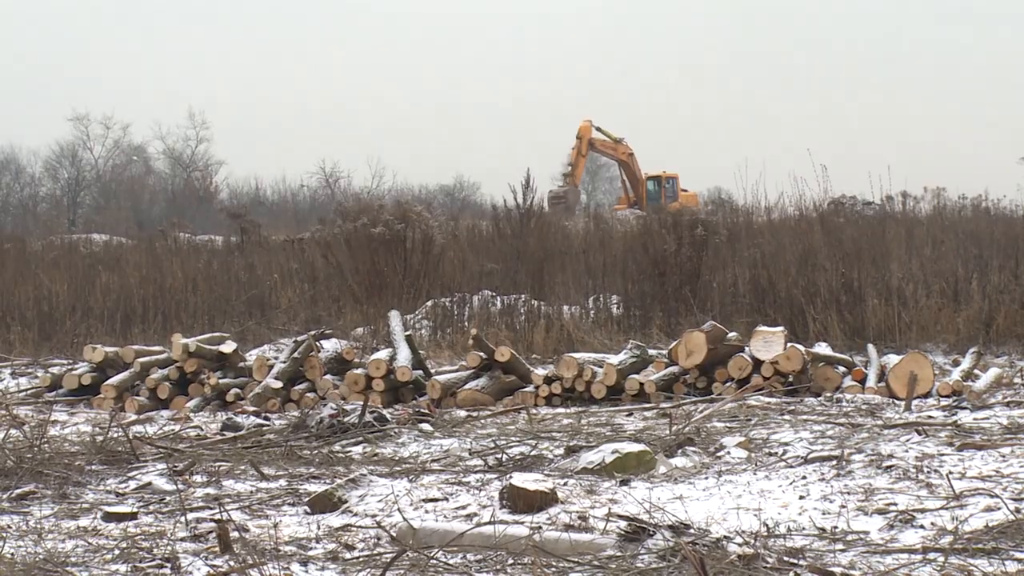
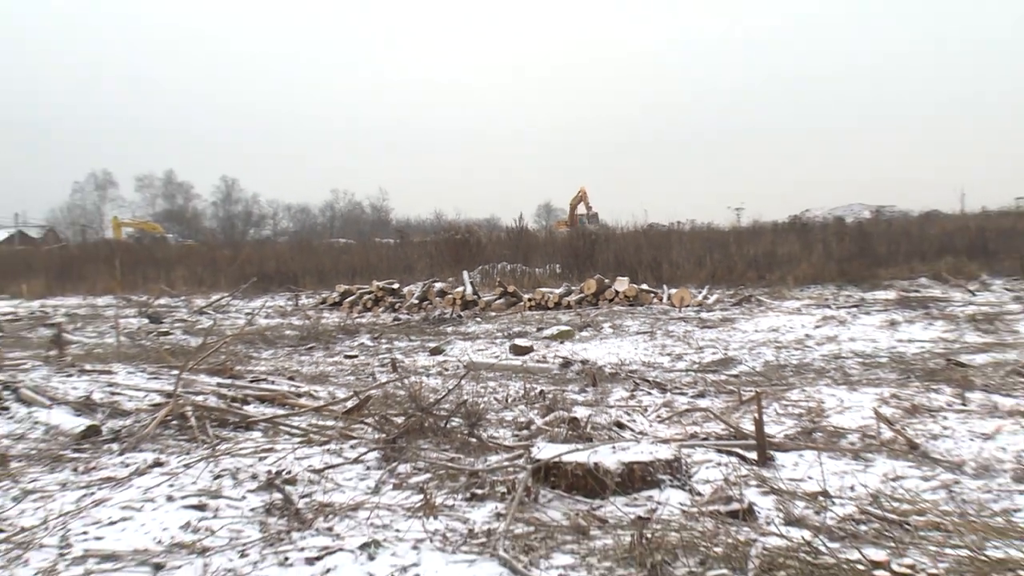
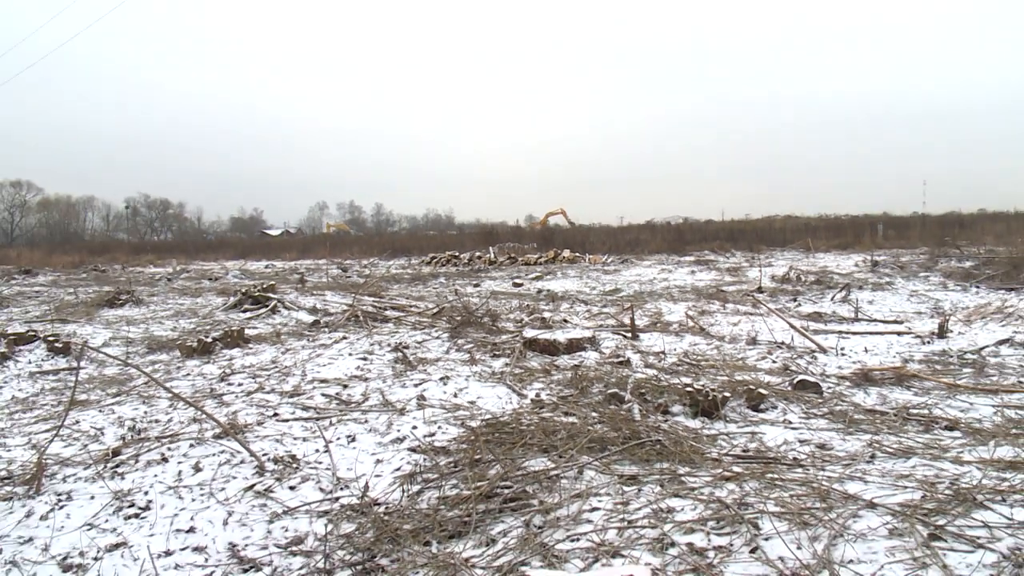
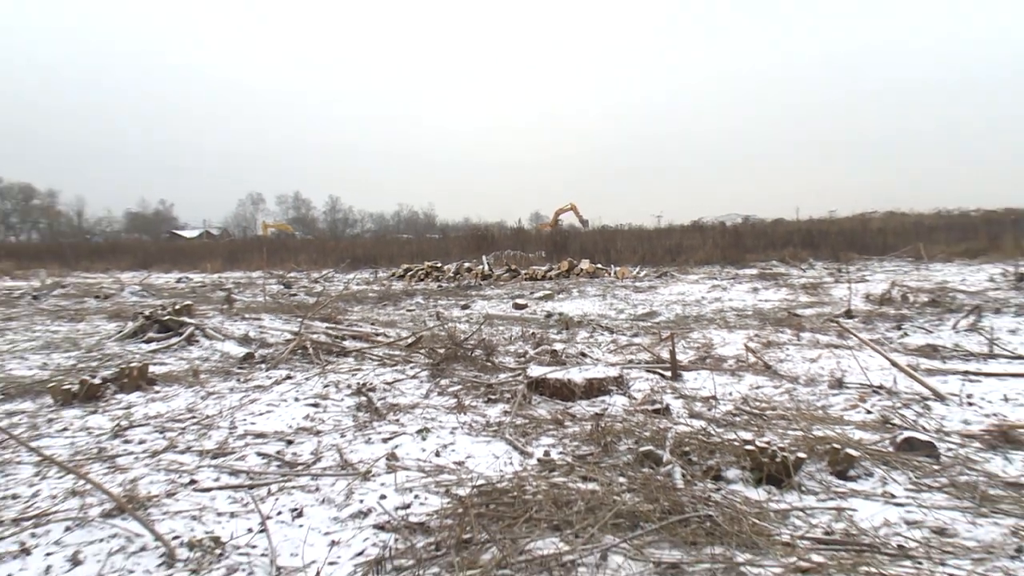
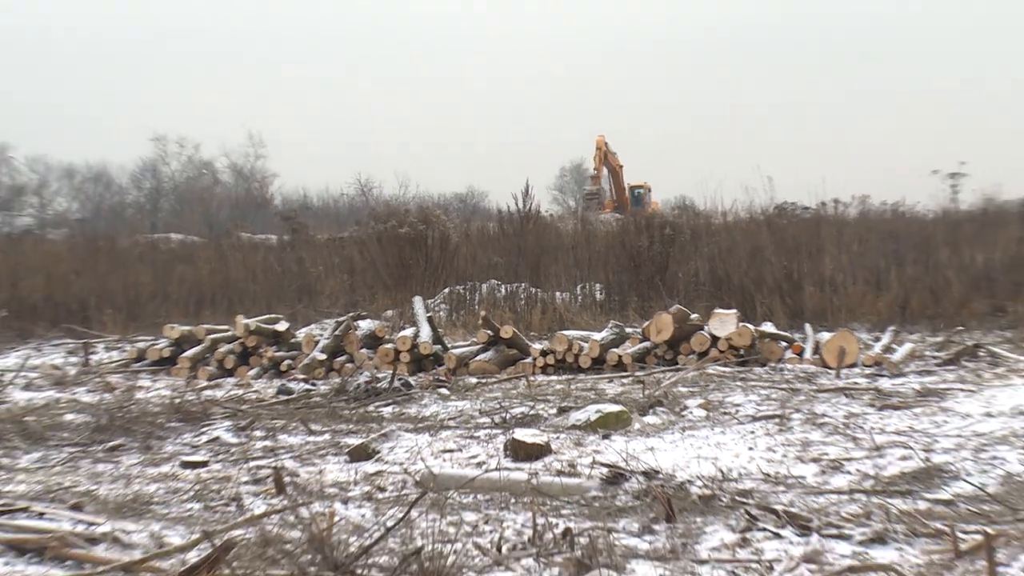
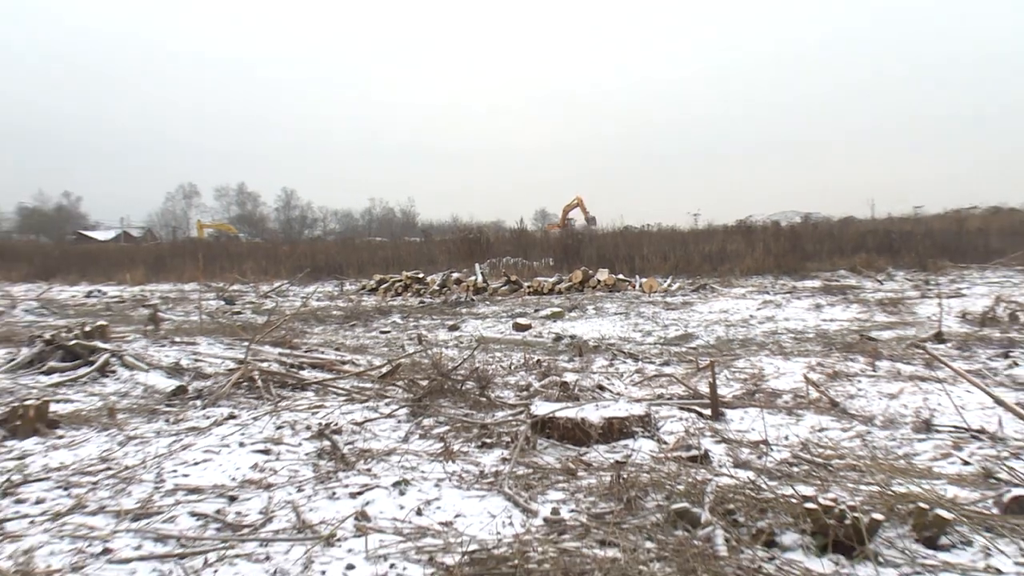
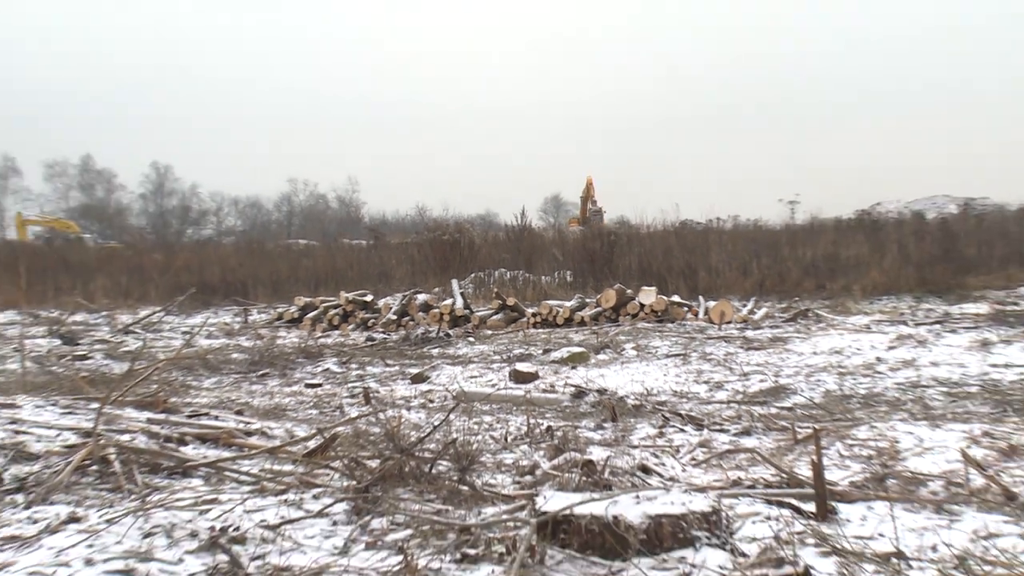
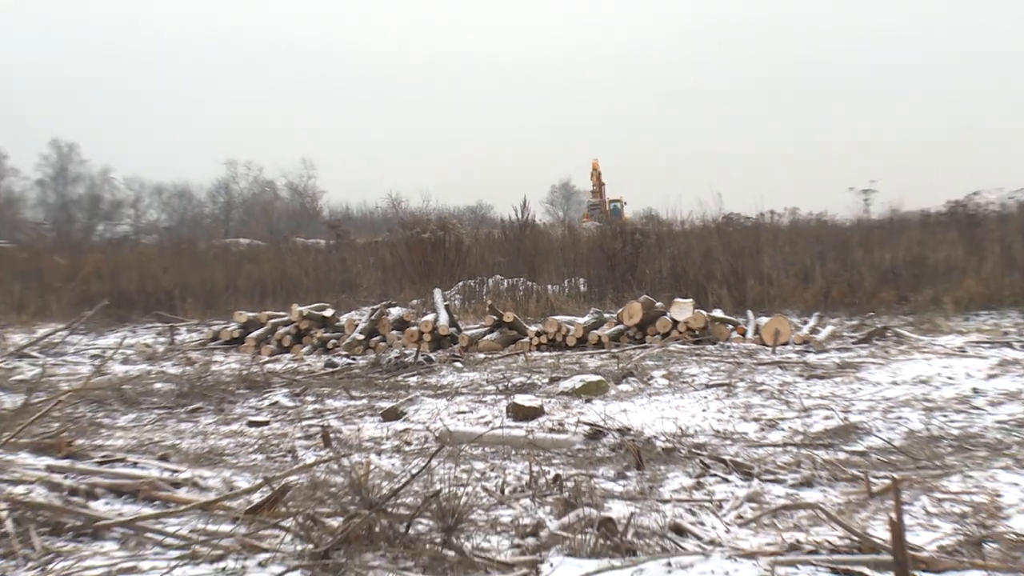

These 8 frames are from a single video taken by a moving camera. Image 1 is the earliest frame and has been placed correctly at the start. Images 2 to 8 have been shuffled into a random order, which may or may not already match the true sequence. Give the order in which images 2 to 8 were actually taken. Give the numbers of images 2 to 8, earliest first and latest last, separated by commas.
5, 8, 7, 2, 6, 4, 3
